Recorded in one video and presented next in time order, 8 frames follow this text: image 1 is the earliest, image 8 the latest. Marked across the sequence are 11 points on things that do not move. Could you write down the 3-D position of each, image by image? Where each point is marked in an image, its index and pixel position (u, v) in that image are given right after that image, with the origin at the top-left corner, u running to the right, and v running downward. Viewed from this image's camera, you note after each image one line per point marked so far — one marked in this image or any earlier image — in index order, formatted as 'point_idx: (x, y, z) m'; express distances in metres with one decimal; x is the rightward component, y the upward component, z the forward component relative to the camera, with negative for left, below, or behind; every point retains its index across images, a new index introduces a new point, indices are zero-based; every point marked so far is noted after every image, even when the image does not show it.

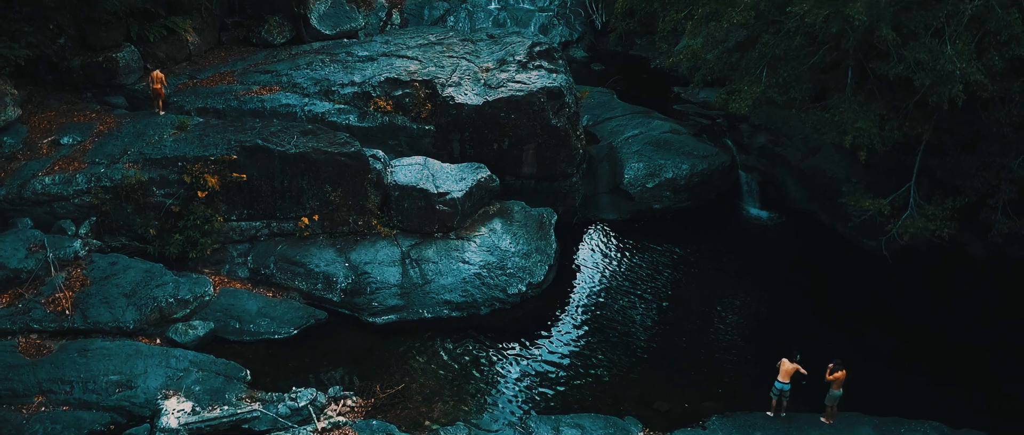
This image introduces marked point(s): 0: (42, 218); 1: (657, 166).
0: (-6.2, 0.0, +10.8) m
1: (+2.5, +0.9, +13.9) m
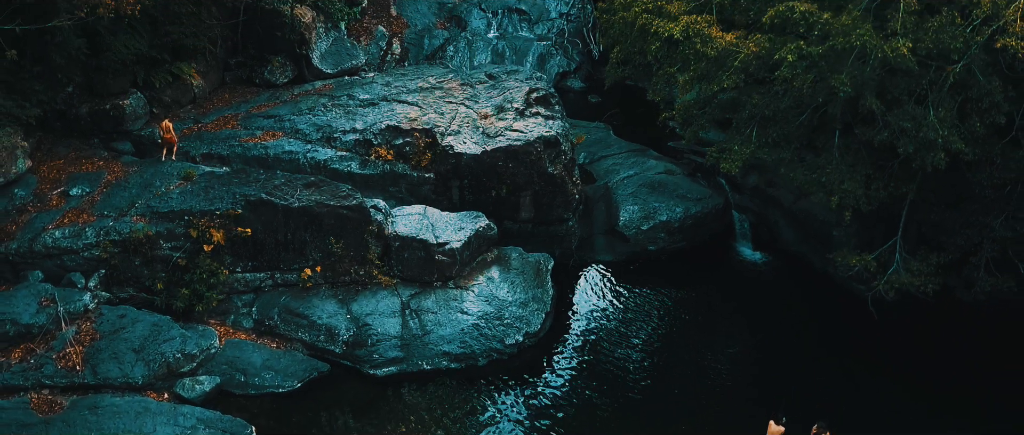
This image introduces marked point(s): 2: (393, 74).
0: (-6.2, -0.7, +11.1) m
1: (+2.4, +0.2, +14.2) m
2: (-2.3, +2.8, +16.2) m
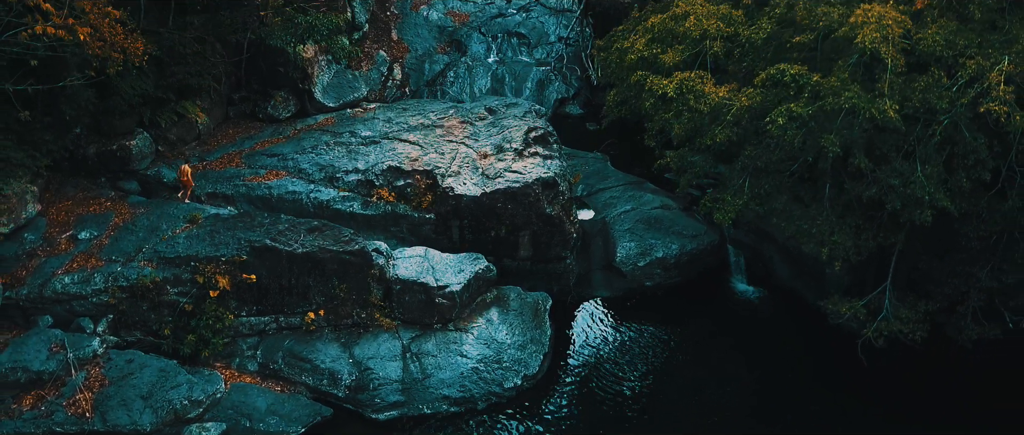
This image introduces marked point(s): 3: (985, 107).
0: (-6.2, -1.3, +11.3) m
1: (+2.4, -0.5, +14.5) m
2: (-2.3, +2.2, +16.5) m
3: (+5.2, +1.2, +9.1) m
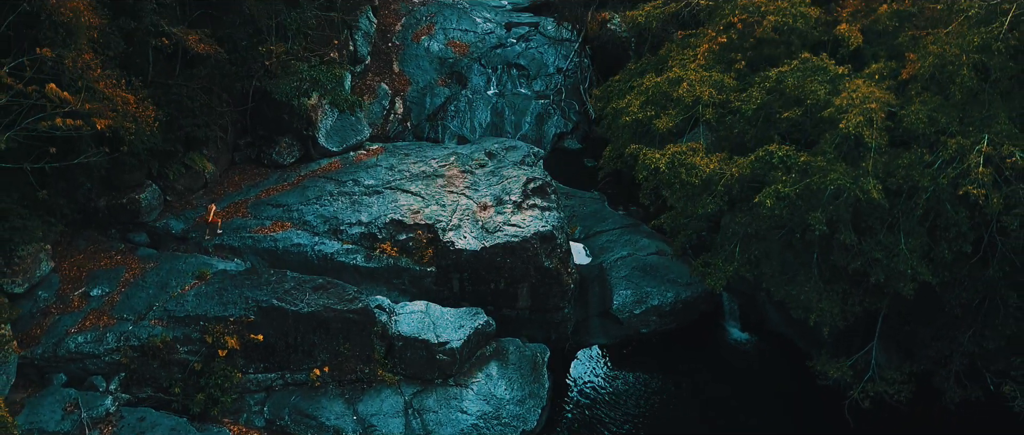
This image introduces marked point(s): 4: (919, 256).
0: (-6.2, -2.2, +11.7) m
1: (+2.4, -1.4, +14.8) m
2: (-2.4, +1.3, +16.8) m
3: (+5.2, +0.3, +9.5) m
4: (+4.9, -0.5, +10.0) m
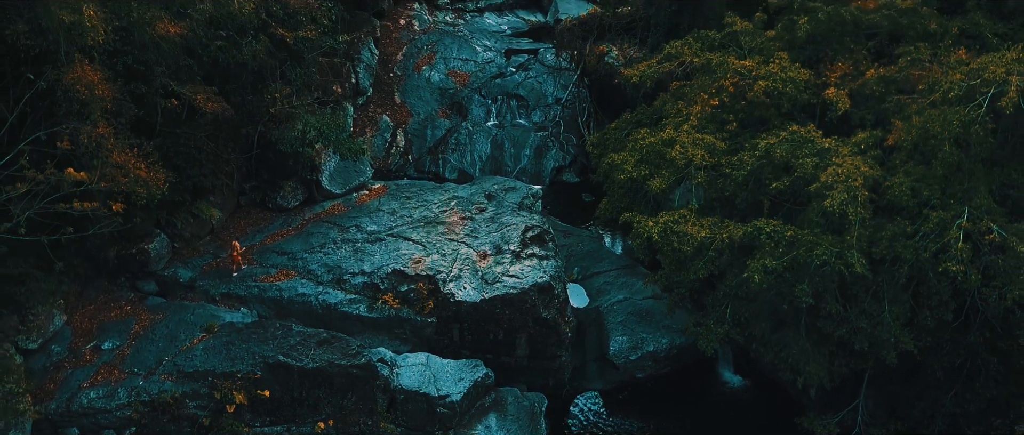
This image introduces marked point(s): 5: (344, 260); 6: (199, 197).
0: (-6.3, -3.1, +12.1) m
1: (+2.4, -2.2, +15.2) m
2: (-2.4, +0.4, +17.2) m
3: (+5.2, -0.5, +9.8) m
4: (+4.9, -1.4, +10.4) m
5: (-3.0, -0.8, +14.9) m
6: (-5.9, +0.4, +15.5) m
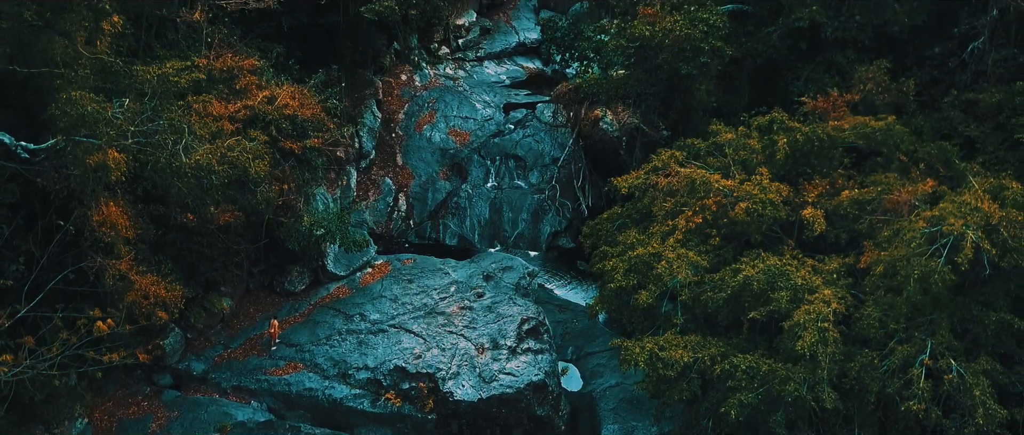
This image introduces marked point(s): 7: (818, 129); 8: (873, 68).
0: (-6.3, -4.9, +12.9) m
1: (+2.3, -4.1, +16.0) m
2: (-2.4, -1.4, +18.0) m
3: (+5.1, -2.4, +10.6) m
4: (+4.8, -3.2, +11.1) m
5: (-3.1, -2.6, +15.6) m
6: (-6.0, -1.4, +16.3) m
7: (+5.2, +1.5, +14.0) m
8: (+7.5, +3.1, +17.0) m
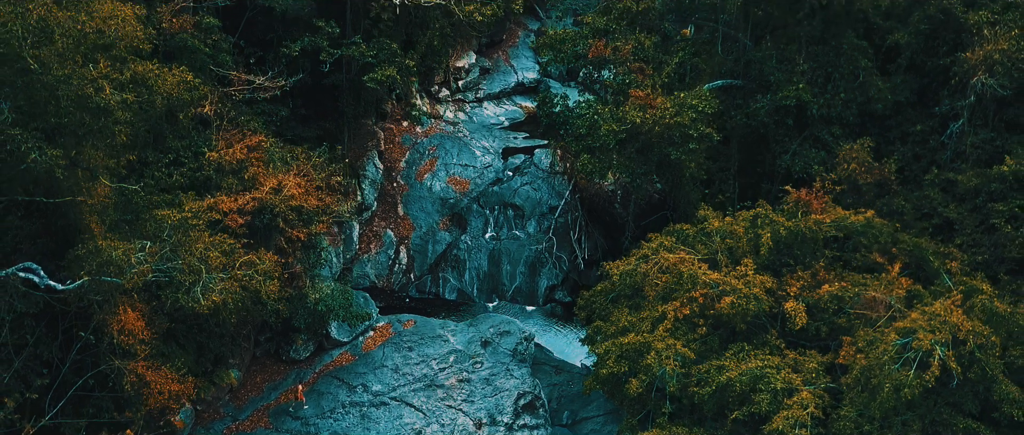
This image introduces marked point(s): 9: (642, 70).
0: (-6.4, -6.5, +13.6) m
1: (+2.2, -5.6, +16.7) m
2: (-2.5, -3.0, +18.7) m
3: (+5.0, -3.9, +11.3) m
4: (+4.8, -4.7, +11.8) m
5: (-3.2, -4.2, +16.3) m
6: (-6.0, -3.0, +17.0) m
7: (+5.1, -0.1, +14.6) m
8: (+7.4, +1.5, +17.7) m
9: (+2.9, +3.3, +18.4) m
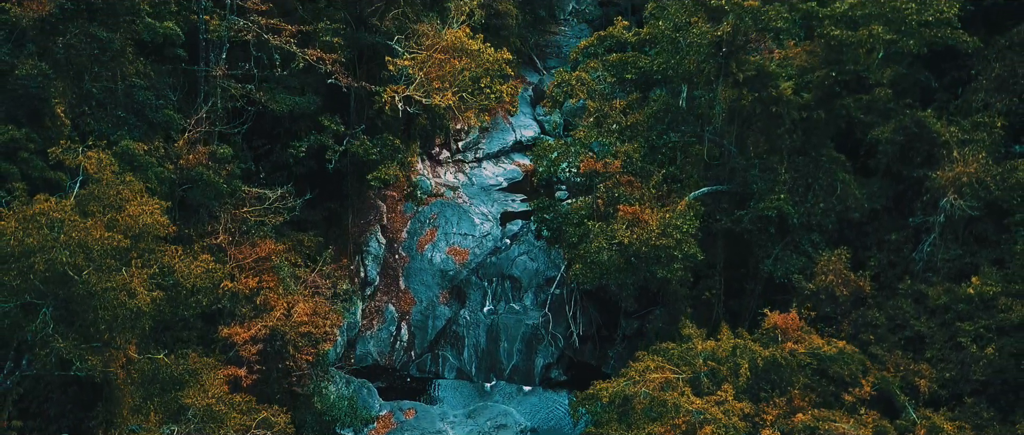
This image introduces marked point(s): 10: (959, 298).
0: (-6.5, -8.9, +14.6) m
1: (+2.1, -8.1, +17.7) m
2: (-2.6, -5.5, +19.7) m
3: (+4.9, -6.4, +12.3) m
4: (+4.7, -7.2, +12.8) m
5: (-3.3, -6.6, +17.3) m
6: (-6.1, -5.5, +18.0) m
7: (+5.0, -2.5, +15.6) m
8: (+7.3, -0.9, +18.7) m
9: (+2.8, +0.8, +19.4) m
10: (+9.3, -1.7, +17.0) m
